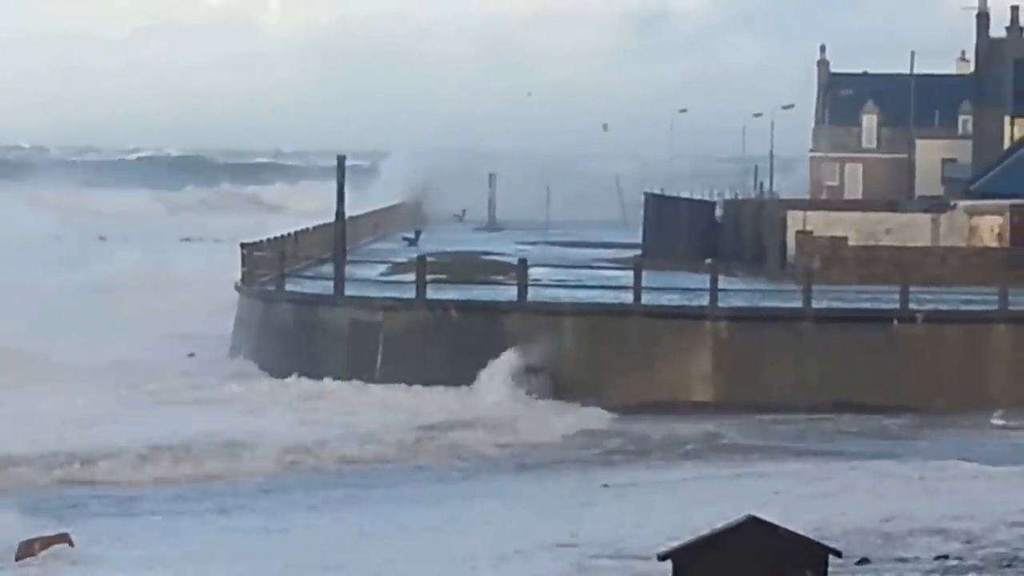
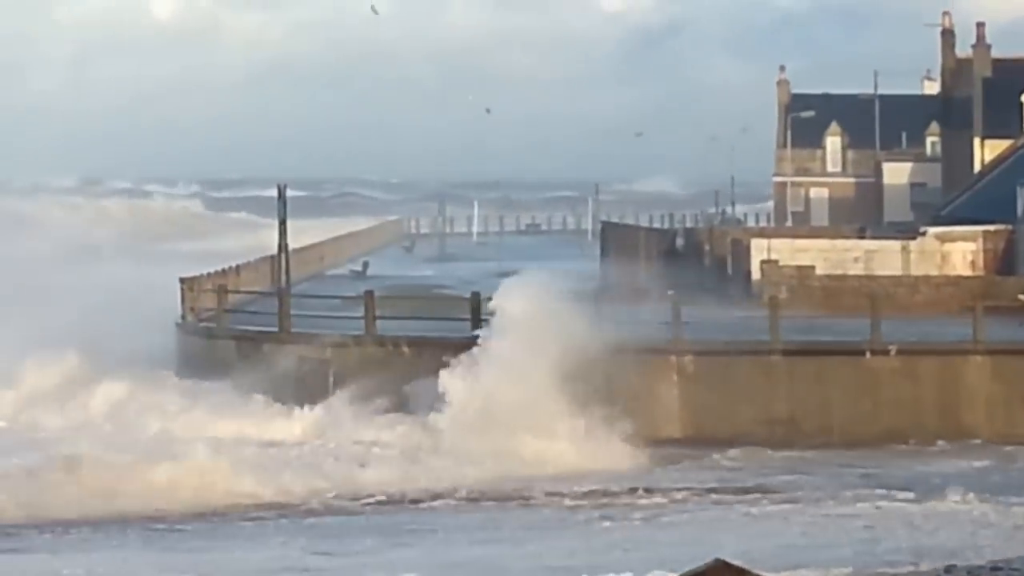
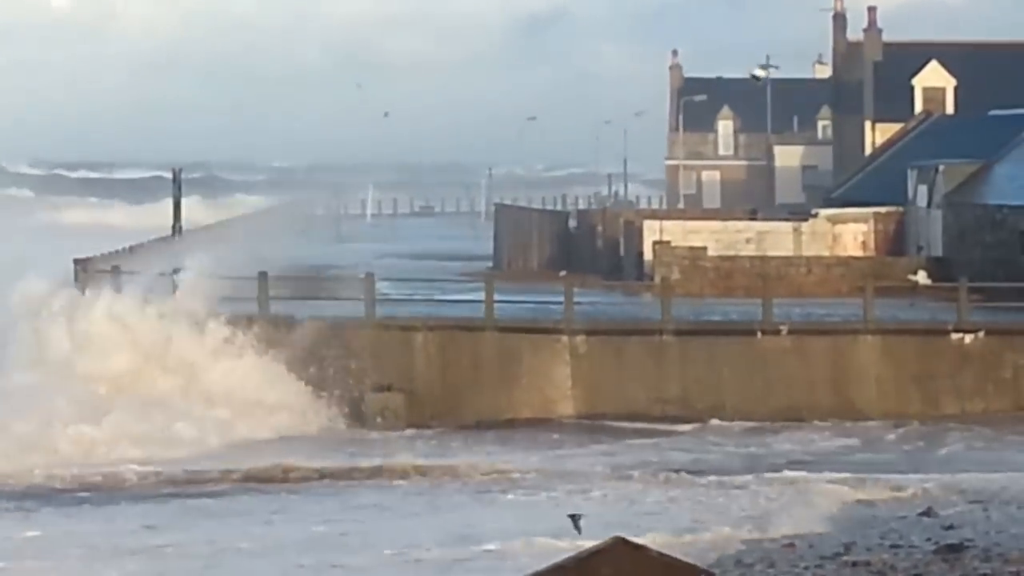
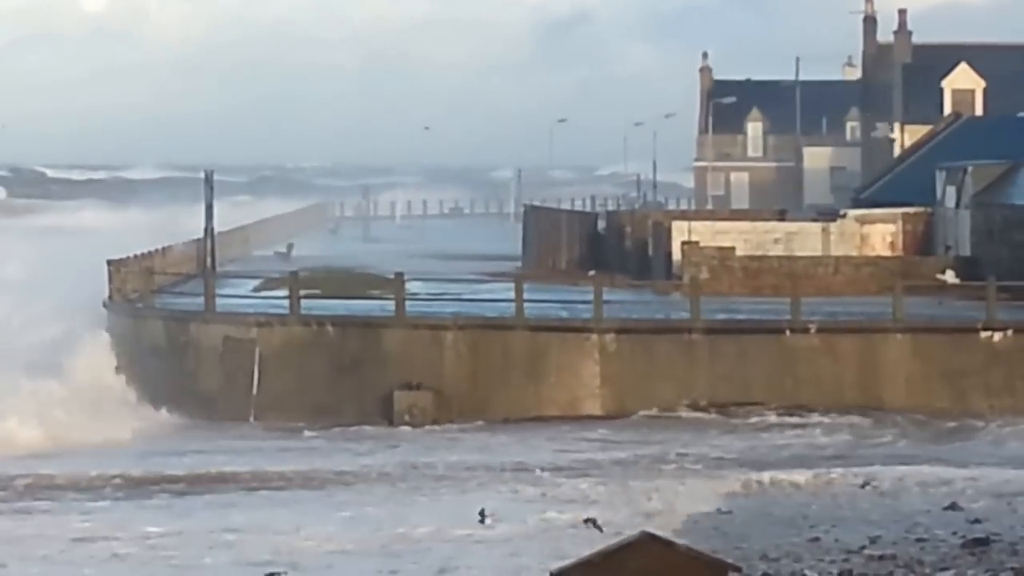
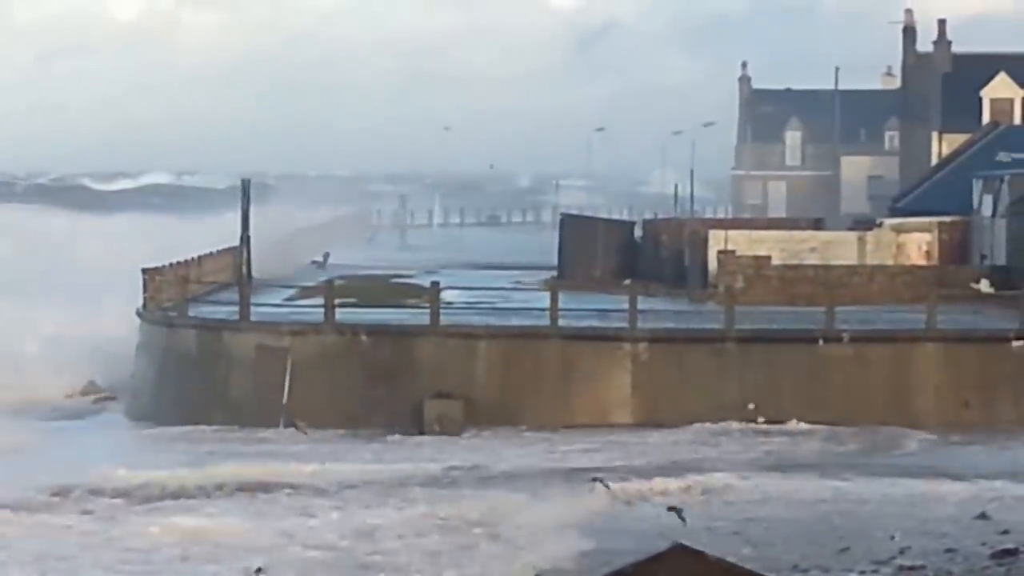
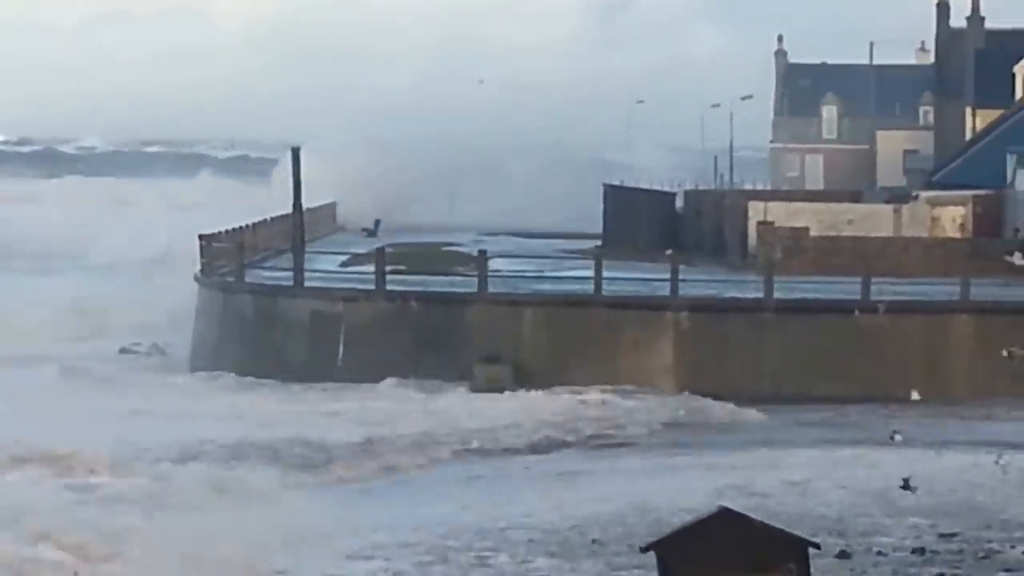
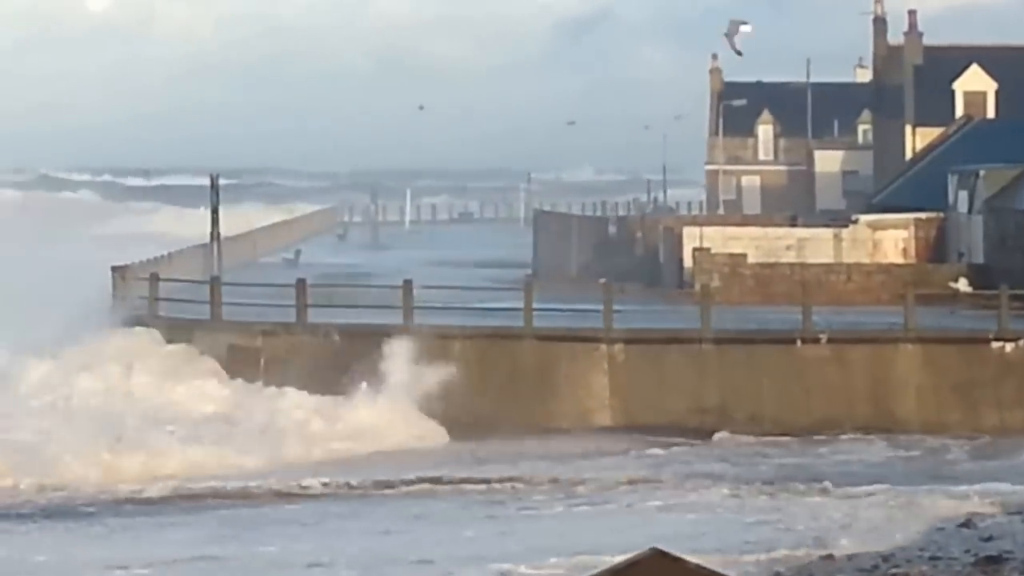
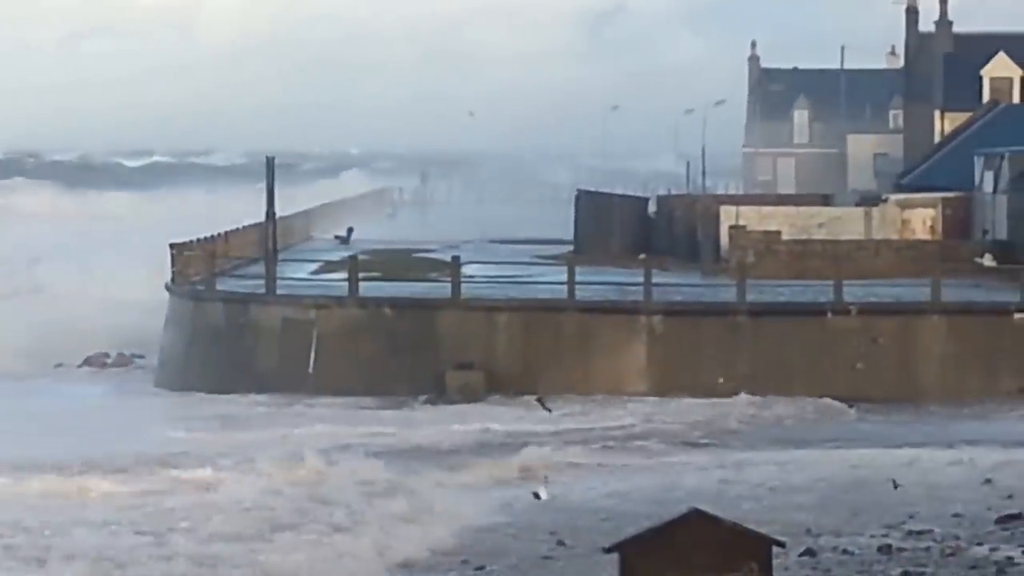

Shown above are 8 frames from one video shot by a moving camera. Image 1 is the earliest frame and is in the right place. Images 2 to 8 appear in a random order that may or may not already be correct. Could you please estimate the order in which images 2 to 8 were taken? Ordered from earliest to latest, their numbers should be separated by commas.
6, 8, 5, 4, 3, 7, 2
